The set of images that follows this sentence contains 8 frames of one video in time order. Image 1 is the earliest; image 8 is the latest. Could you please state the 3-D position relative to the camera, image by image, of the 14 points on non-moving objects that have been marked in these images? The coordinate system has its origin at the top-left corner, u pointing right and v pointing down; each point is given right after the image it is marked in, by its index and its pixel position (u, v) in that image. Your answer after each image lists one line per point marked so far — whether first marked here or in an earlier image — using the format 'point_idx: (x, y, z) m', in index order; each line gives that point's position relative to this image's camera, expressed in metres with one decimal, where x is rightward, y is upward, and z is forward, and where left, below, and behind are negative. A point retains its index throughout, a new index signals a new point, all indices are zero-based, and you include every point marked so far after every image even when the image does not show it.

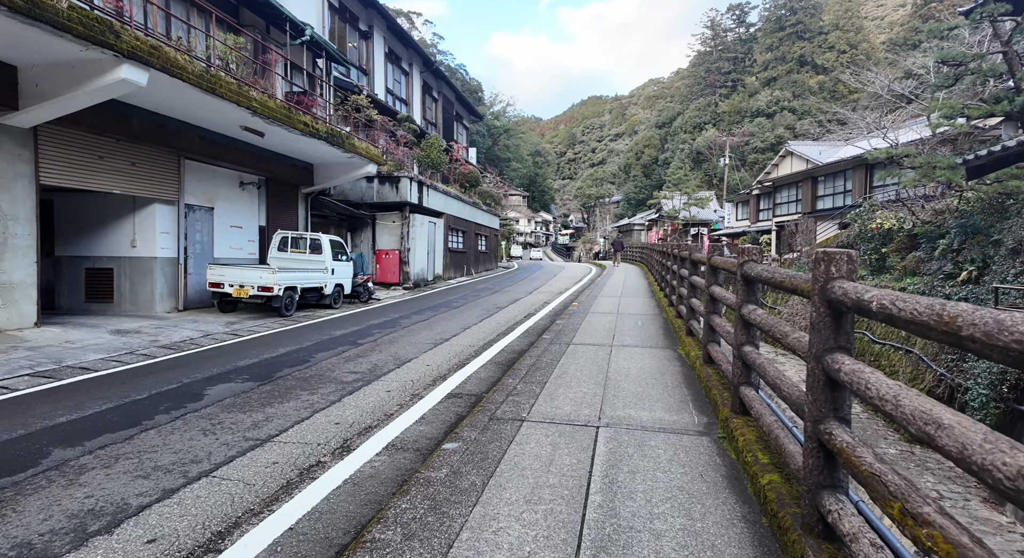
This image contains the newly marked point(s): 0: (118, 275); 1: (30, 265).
0: (-7.8, +0.1, +10.8) m
1: (-7.2, +0.2, +8.3) m
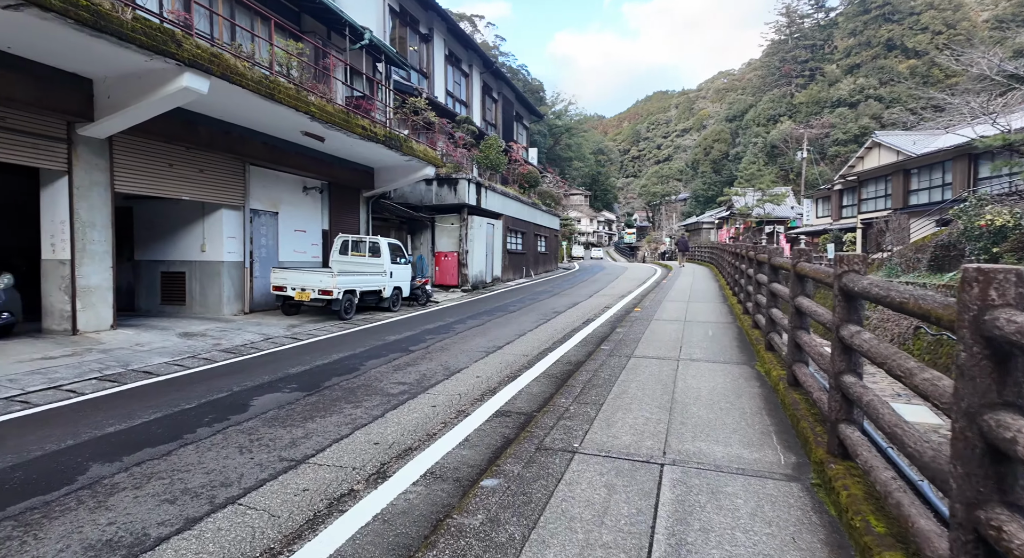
0: (-6.6, 0.0, +11.2) m
1: (-6.4, +0.2, +8.7) m
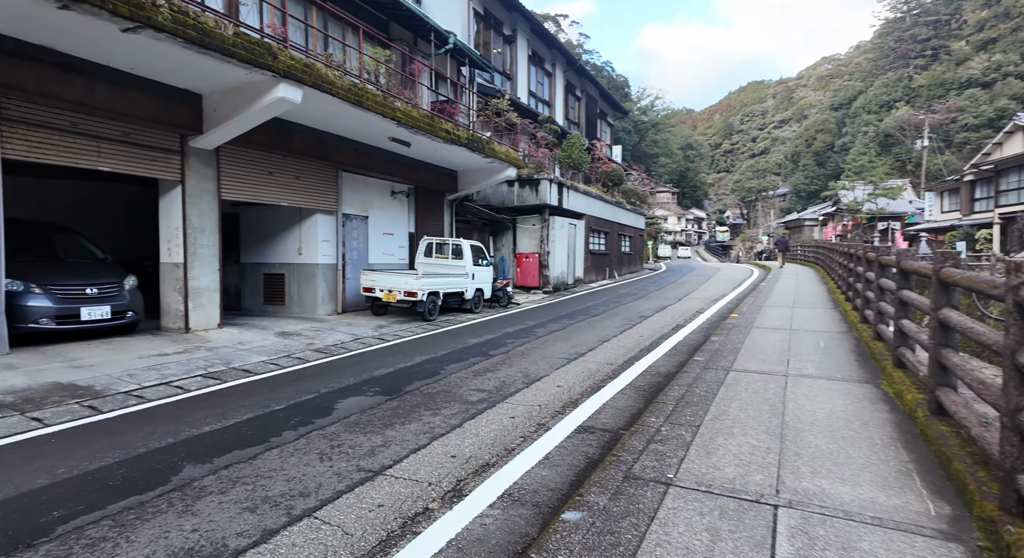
0: (-4.9, 0.0, +11.8) m
1: (-5.0, +0.1, +9.3) m
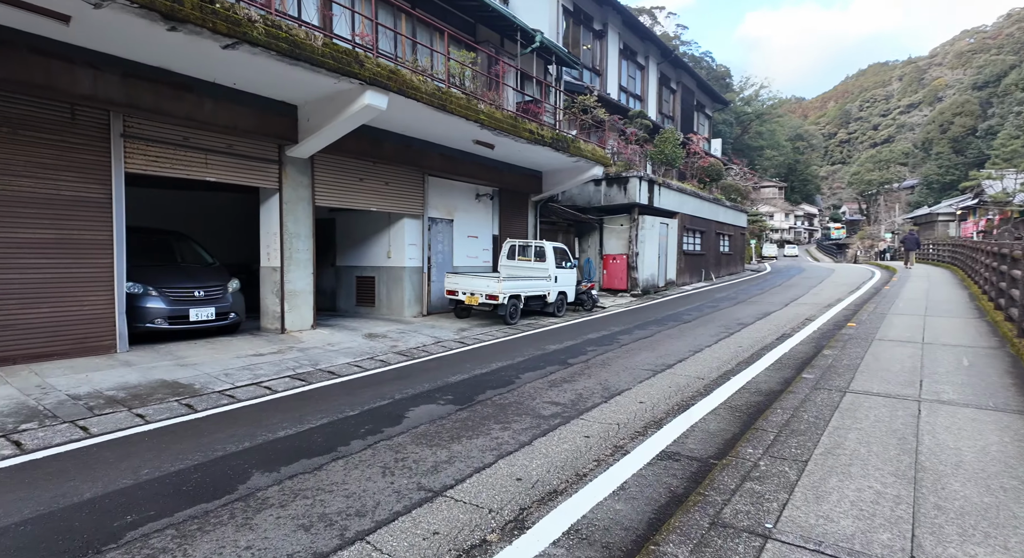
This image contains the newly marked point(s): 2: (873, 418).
0: (-3.0, -0.1, +12.2) m
1: (-3.6, +0.1, +9.7) m
2: (+3.0, -1.2, +4.6) m
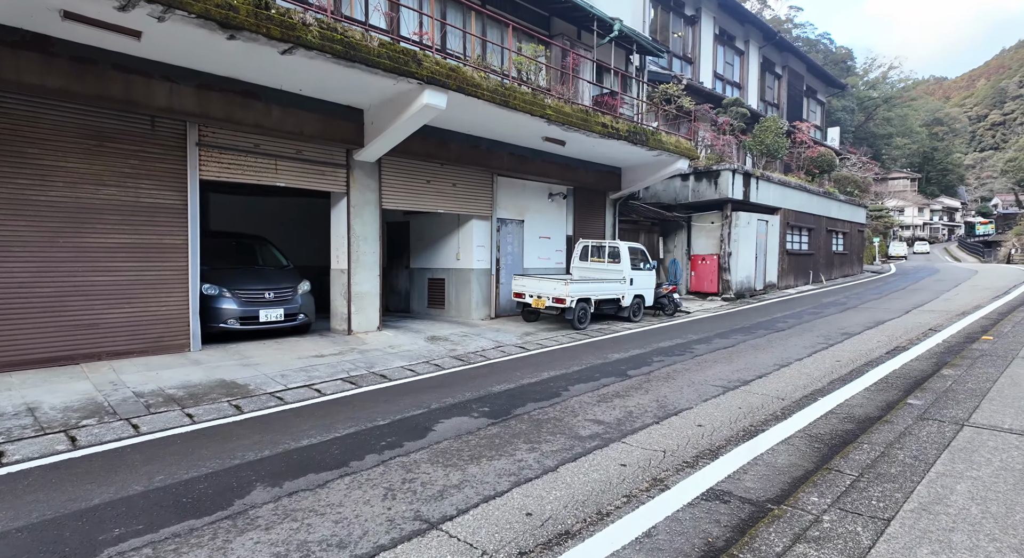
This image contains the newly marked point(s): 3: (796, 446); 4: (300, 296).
0: (-1.4, -0.1, +12.1) m
1: (-2.4, 0.0, +9.8) m
2: (+3.2, -1.2, +3.6) m
3: (+2.3, -1.3, +4.4) m
4: (-3.4, -0.3, +8.9) m
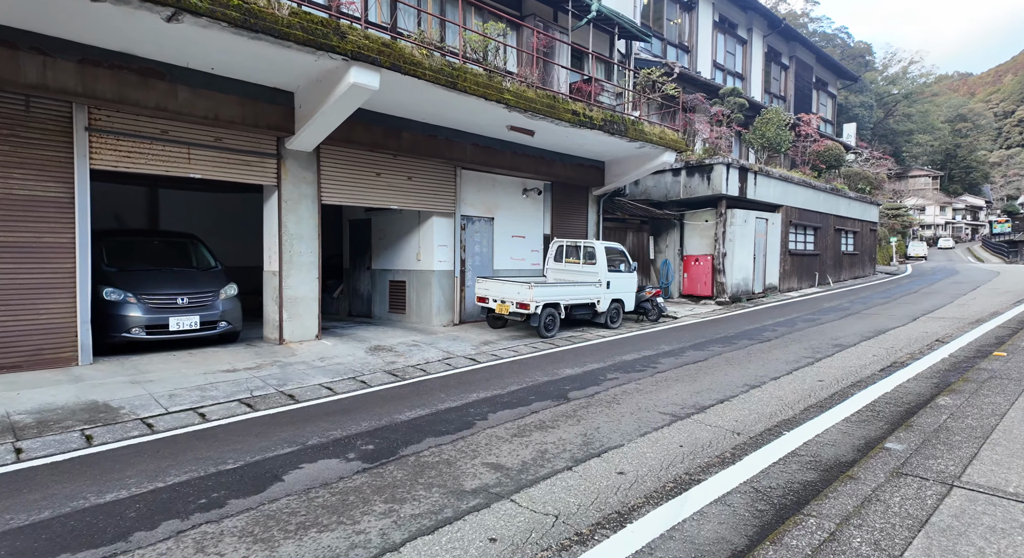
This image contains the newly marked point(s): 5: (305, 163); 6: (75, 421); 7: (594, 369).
0: (-2.2, -0.2, +11.2) m
1: (-3.2, 0.0, +8.9) m
2: (+2.2, -1.3, +2.6) m
3: (+1.4, -1.4, +3.4) m
4: (-4.2, -0.3, +8.1) m
5: (-3.3, +1.8, +8.7) m
6: (-4.1, -1.3, +5.2) m
7: (+1.1, -1.1, +7.2) m
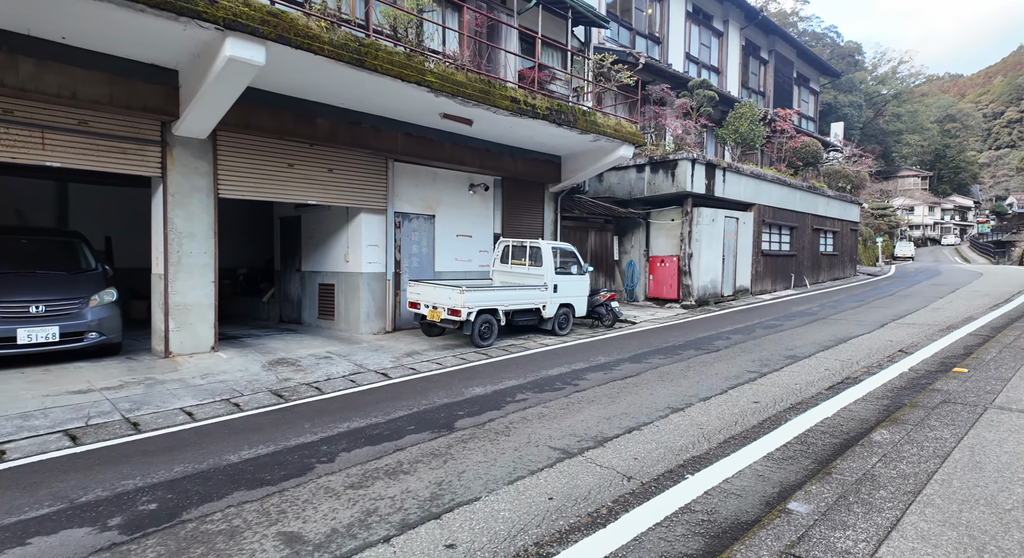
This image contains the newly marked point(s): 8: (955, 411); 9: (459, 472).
0: (-3.4, -0.2, +10.3) m
1: (-4.4, -0.1, +7.9) m
2: (+1.1, -1.4, +1.7) m
3: (+0.3, -1.5, +2.6) m
4: (-5.4, -0.4, +7.1) m
5: (-4.5, +1.8, +7.8) m
6: (-5.2, -1.4, +4.2) m
7: (-0.1, -1.2, +6.3) m
8: (+4.0, -1.2, +5.0) m
9: (-0.4, -1.4, +4.0) m
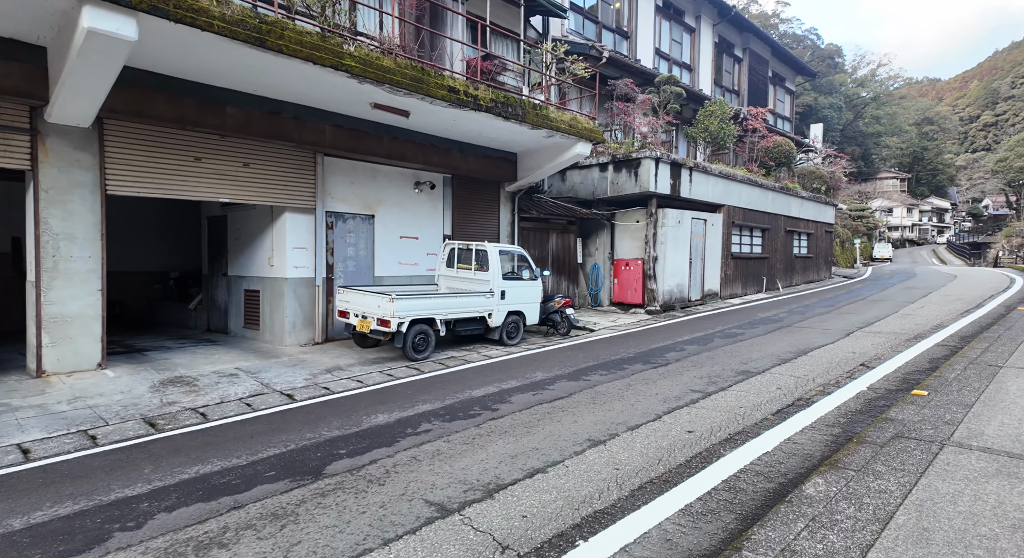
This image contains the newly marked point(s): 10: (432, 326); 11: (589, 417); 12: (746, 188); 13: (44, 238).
0: (-4.4, -0.3, +9.4) m
1: (-5.4, -0.2, +7.1) m
2: (+0.3, -1.5, +1.0) m
3: (-0.6, -1.6, +1.8) m
4: (-6.4, -0.5, +6.2) m
5: (-5.4, +1.6, +6.9) m
6: (-6.1, -1.5, +3.3) m
7: (-1.0, -1.3, +5.6) m
8: (+3.1, -1.3, +4.3) m
9: (-1.2, -1.5, +3.2) m
10: (-1.4, -0.7, +8.6) m
11: (+0.8, -1.4, +5.6) m
12: (+7.8, +3.0, +18.4) m
13: (-5.7, +0.4, +6.7) m
